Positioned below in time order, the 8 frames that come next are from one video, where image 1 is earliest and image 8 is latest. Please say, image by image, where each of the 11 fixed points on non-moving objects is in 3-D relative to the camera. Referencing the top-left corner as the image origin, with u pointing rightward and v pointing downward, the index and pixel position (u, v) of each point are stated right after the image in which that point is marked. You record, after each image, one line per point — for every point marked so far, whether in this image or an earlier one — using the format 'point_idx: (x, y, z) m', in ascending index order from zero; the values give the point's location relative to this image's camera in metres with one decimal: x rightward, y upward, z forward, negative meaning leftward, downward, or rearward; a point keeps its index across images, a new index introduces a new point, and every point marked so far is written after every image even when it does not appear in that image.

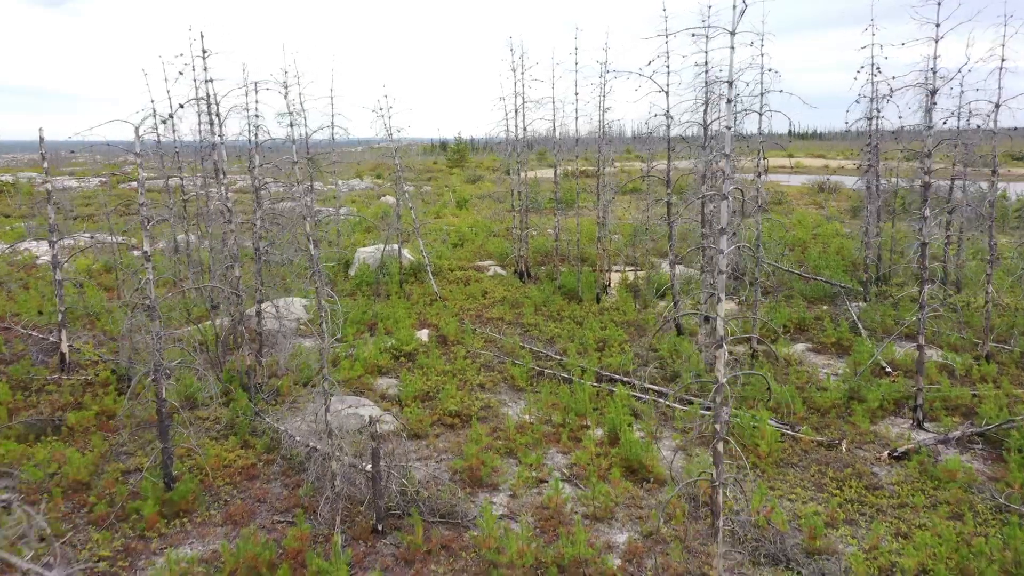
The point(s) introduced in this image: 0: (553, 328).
0: (+0.8, -0.9, +13.3) m
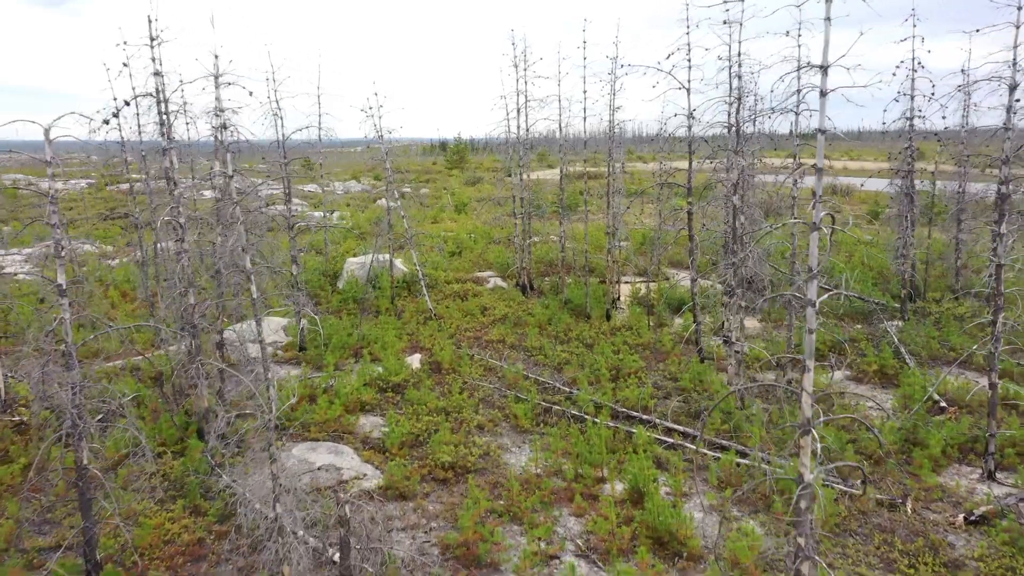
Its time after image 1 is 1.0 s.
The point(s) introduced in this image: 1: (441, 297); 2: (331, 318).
0: (+0.9, -1.2, +11.9) m
1: (-1.7, -0.3, +15.5) m
2: (-3.7, -0.6, +13.2) m
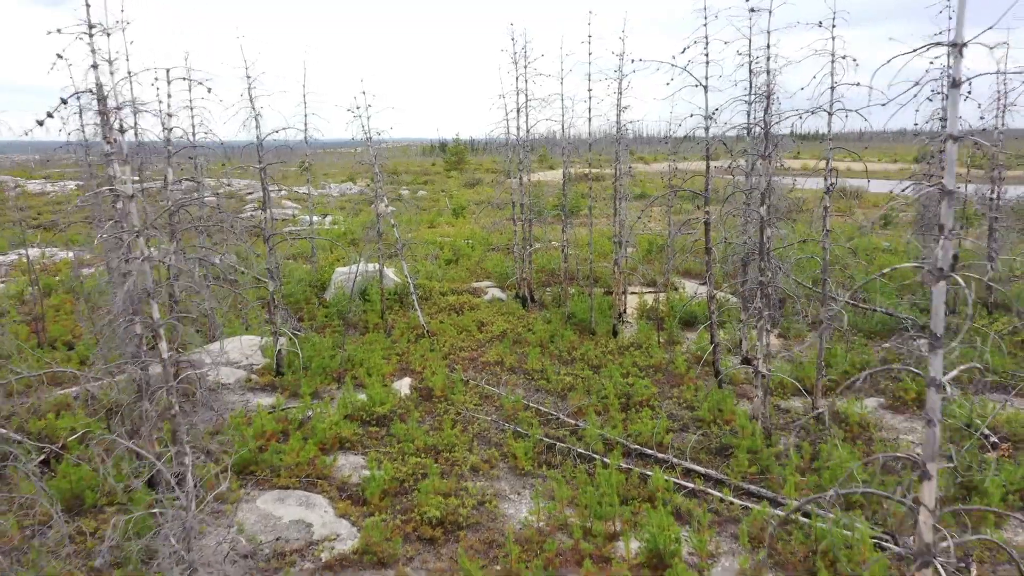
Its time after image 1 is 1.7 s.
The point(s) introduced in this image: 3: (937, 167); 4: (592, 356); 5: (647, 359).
0: (+0.9, -1.5, +10.8) m
1: (-1.7, -0.5, +14.4) m
2: (-3.7, -0.9, +12.1) m
3: (+8.6, +2.5, +13.0) m
4: (+1.5, -1.2, +11.9) m
5: (+2.4, -1.3, +11.8) m
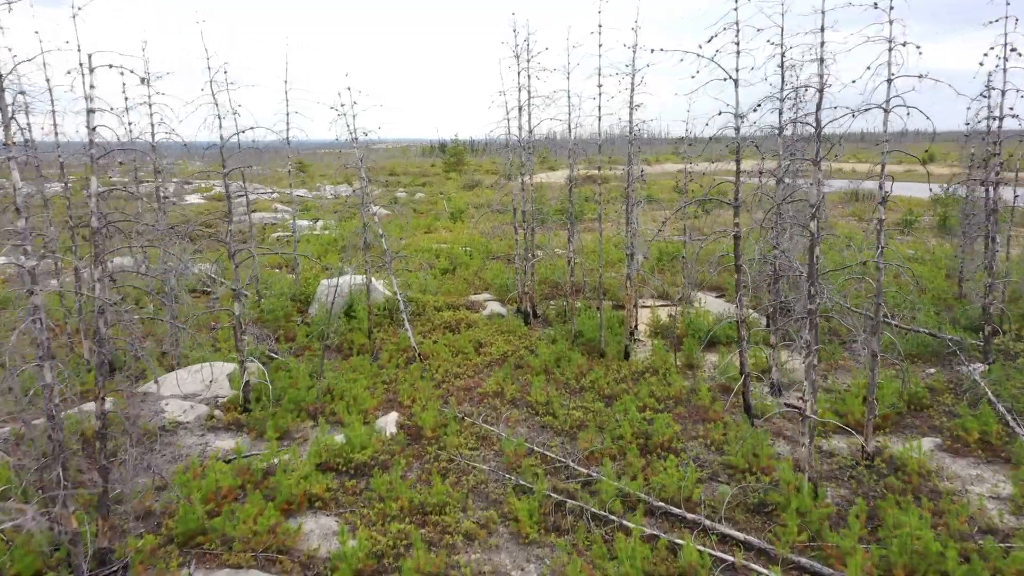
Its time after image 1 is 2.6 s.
0: (+0.9, -1.8, +9.5) m
1: (-1.7, -0.9, +13.1) m
2: (-3.7, -1.2, +10.7) m
3: (+8.6, +2.1, +11.7) m
4: (+1.5, -1.6, +10.6) m
5: (+2.5, -1.6, +10.5) m
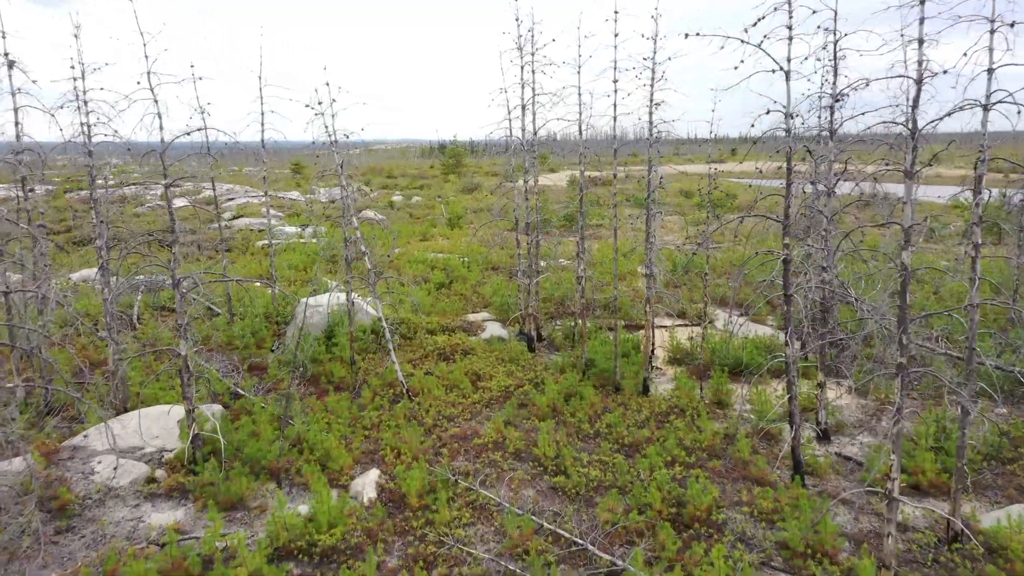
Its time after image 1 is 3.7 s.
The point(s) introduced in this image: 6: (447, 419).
0: (+0.9, -2.2, +7.9) m
1: (-1.7, -1.3, +11.5) m
2: (-3.6, -1.6, +9.2) m
3: (+8.6, +1.7, +10.1) m
4: (+1.5, -2.0, +9.0) m
5: (+2.5, -2.0, +8.9) m
6: (-0.9, -1.8, +9.3) m
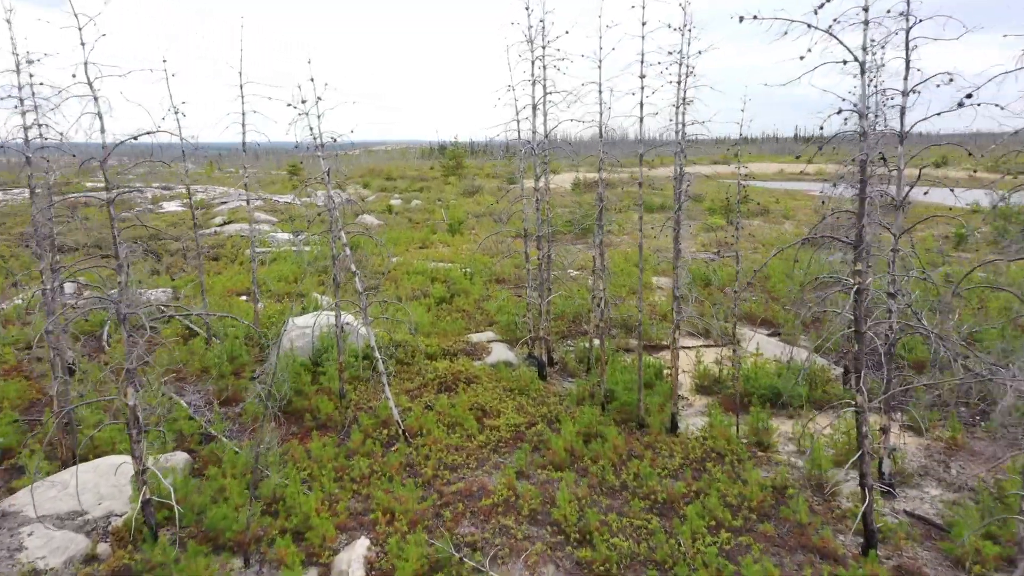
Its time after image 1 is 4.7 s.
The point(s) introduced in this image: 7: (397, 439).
0: (+1.1, -2.6, +6.6) m
1: (-1.5, -1.6, +10.2) m
2: (-3.5, -2.0, +7.9) m
3: (+8.8, +1.4, +8.8) m
4: (+1.7, -2.3, +7.7) m
5: (+2.7, -2.4, +7.6) m
6: (-0.8, -2.2, +8.0) m
7: (-1.5, -2.0, +8.6) m
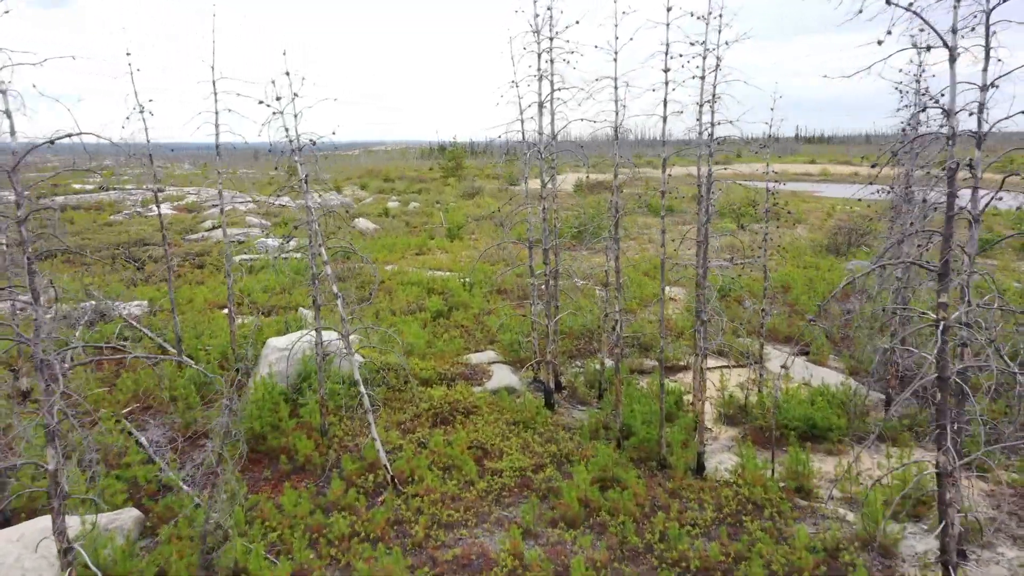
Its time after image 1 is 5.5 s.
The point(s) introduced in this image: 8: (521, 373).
0: (+1.2, -2.8, +5.5) m
1: (-1.4, -1.9, +9.1) m
2: (-3.4, -2.2, +6.8) m
3: (+8.8, +1.1, +7.7) m
4: (+1.7, -2.6, +6.6) m
5: (+2.7, -2.7, +6.5) m
6: (-0.7, -2.5, +6.8) m
7: (-1.4, -2.3, +7.5) m
8: (+0.2, -1.5, +11.3) m
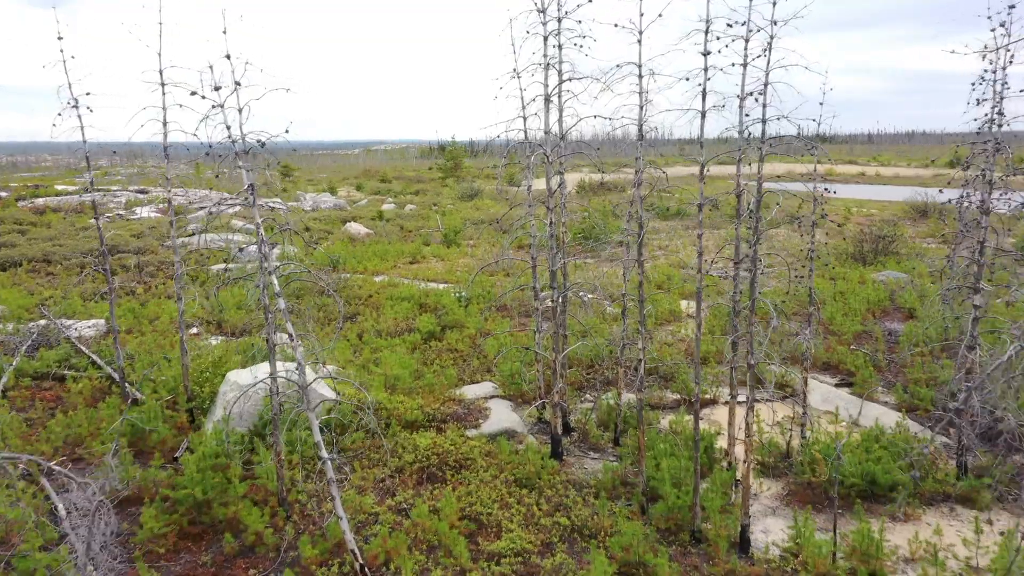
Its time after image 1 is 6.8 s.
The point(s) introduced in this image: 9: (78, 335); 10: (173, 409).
0: (+1.2, -3.2, +3.9) m
1: (-1.4, -2.2, +7.5) m
2: (-3.4, -2.6, +5.2) m
3: (+8.8, +0.8, +6.1) m
4: (+1.8, -2.9, +5.0) m
5: (+2.7, -3.0, +4.9) m
6: (-0.7, -2.8, +5.3) m
7: (-1.4, -2.6, +5.9) m
8: (+0.2, -1.8, +9.7) m
9: (-8.1, -0.9, +12.1) m
10: (-4.7, -1.7, +9.1) m
